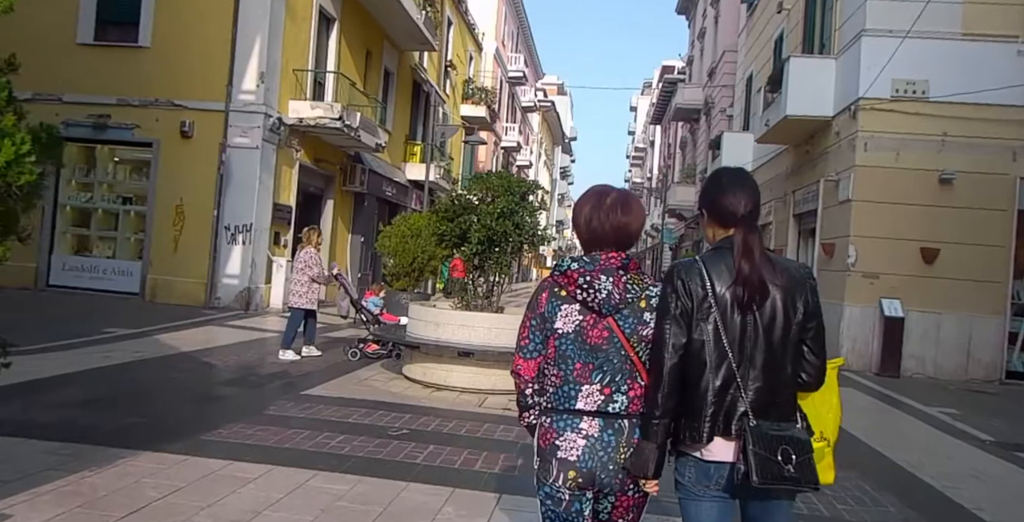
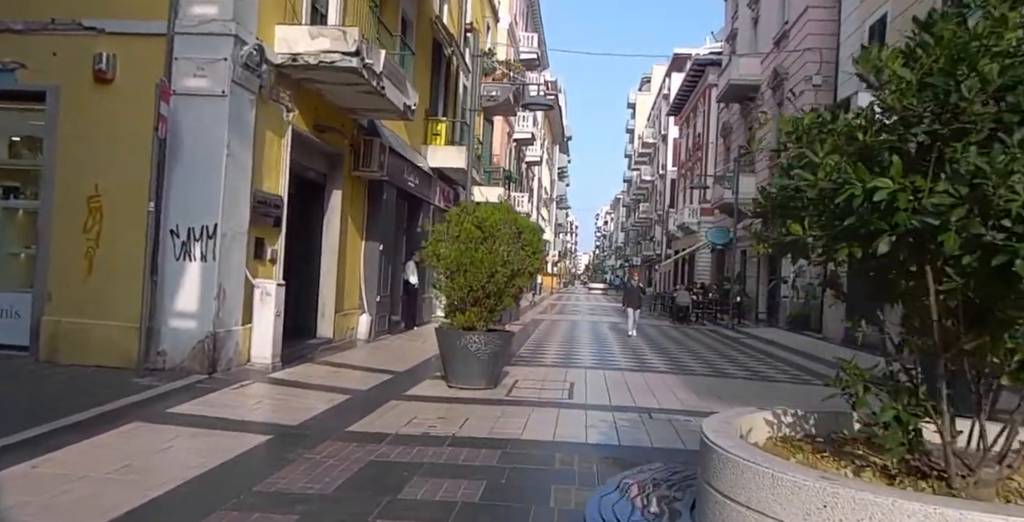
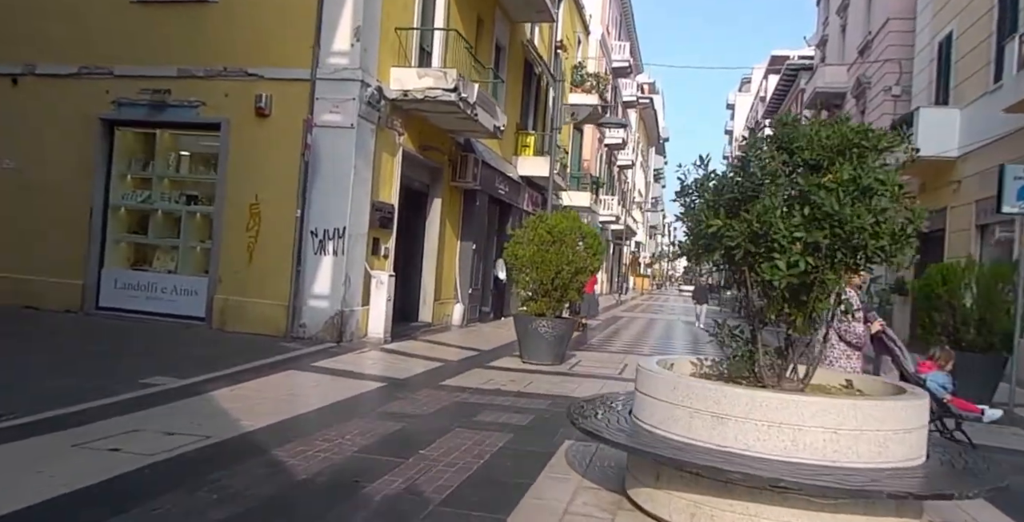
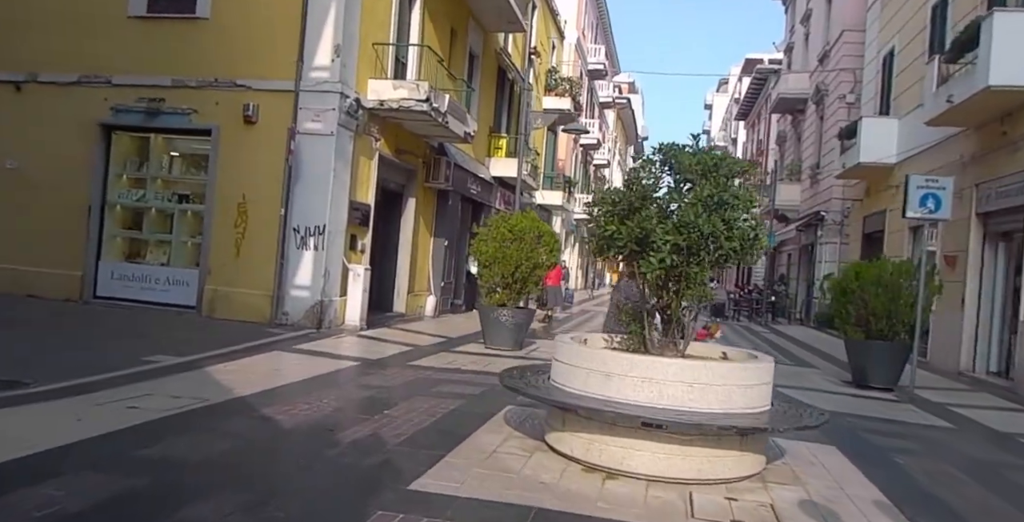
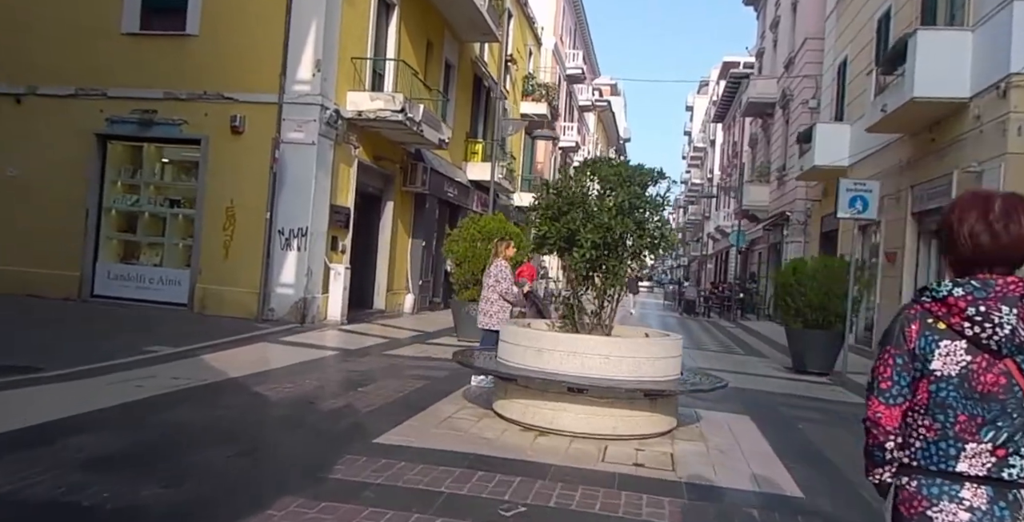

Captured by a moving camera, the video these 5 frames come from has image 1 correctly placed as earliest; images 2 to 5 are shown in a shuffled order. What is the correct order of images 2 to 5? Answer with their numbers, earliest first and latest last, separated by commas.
5, 4, 3, 2
